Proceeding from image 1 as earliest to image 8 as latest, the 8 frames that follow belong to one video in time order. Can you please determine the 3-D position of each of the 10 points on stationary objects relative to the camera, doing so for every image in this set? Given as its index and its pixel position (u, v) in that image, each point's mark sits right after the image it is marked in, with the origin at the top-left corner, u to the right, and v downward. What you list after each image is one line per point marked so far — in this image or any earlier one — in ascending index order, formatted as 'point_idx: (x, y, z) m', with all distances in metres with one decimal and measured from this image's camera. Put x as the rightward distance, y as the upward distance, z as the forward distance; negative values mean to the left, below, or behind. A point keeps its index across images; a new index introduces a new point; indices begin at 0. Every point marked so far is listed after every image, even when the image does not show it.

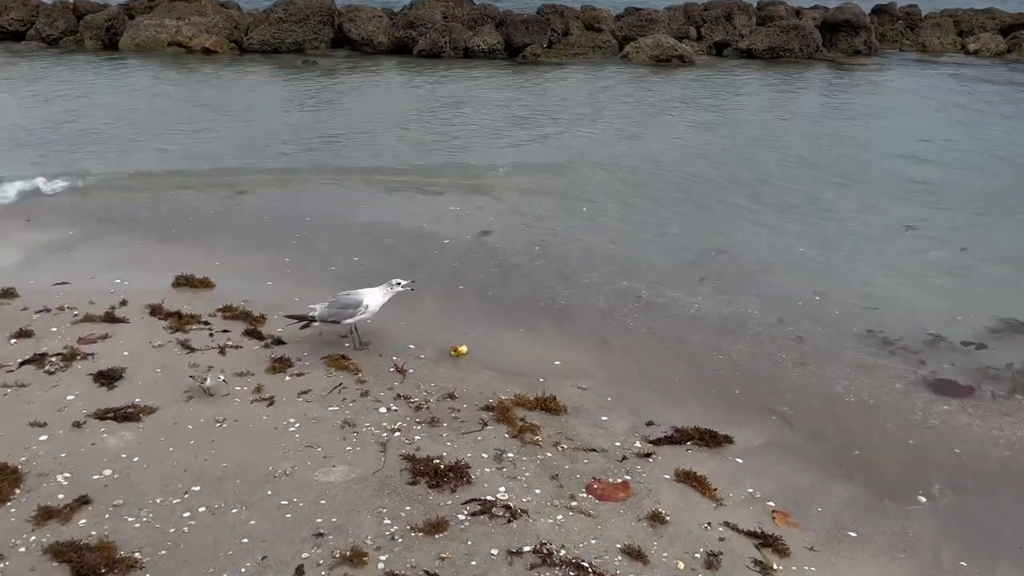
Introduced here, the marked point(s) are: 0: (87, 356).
0: (-6.0, -1.0, +11.6) m
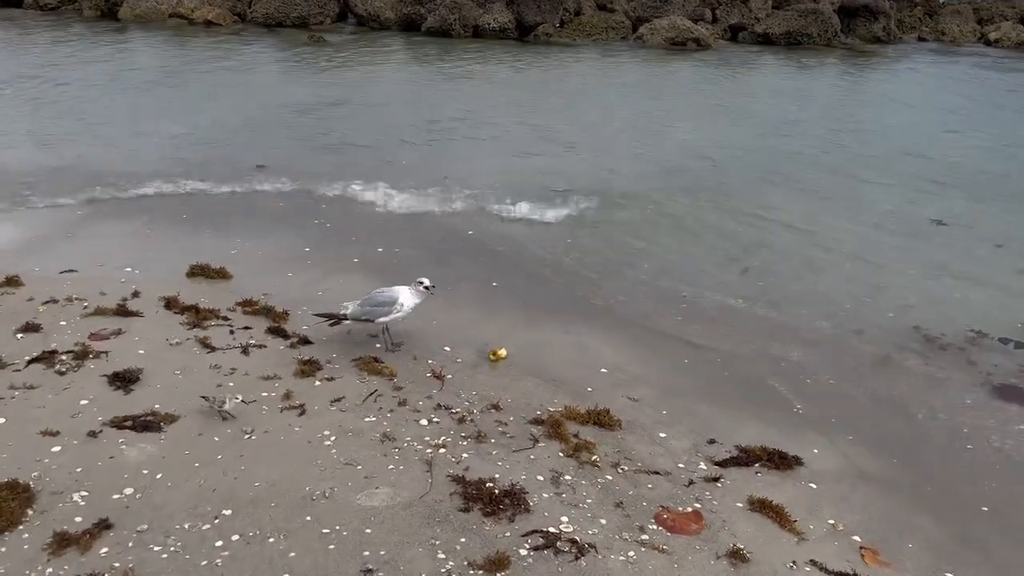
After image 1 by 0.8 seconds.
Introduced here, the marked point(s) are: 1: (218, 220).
0: (-5.4, -0.9, +10.8) m
1: (-6.1, +1.4, +17.1) m
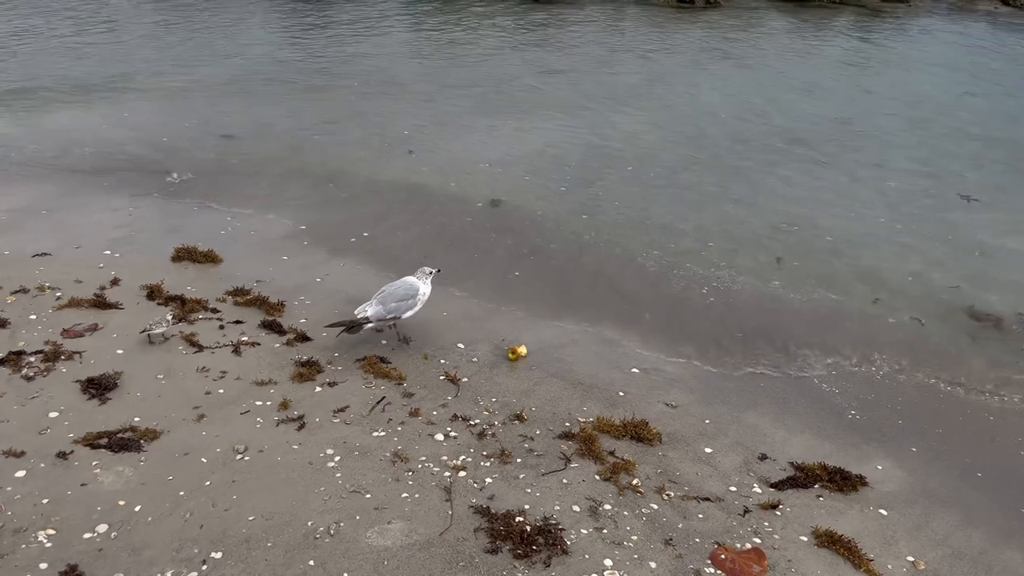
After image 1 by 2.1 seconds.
0: (-5.1, -0.8, +9.6) m
1: (-5.9, +1.8, +15.8) m
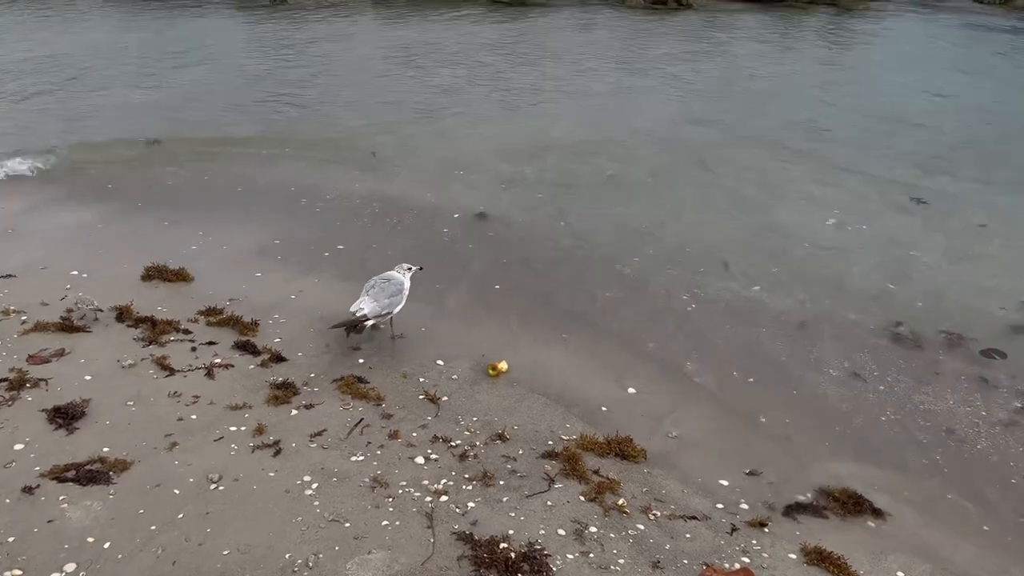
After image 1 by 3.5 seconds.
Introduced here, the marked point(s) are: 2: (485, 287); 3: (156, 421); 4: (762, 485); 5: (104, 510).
0: (-5.3, -1.1, +9.3) m
1: (-6.3, +1.5, +15.5) m
2: (-0.4, 0.0, +12.8) m
3: (-3.8, -1.4, +8.8) m
4: (+2.5, -2.0, +8.3) m
5: (-3.7, -2.0, +7.4) m
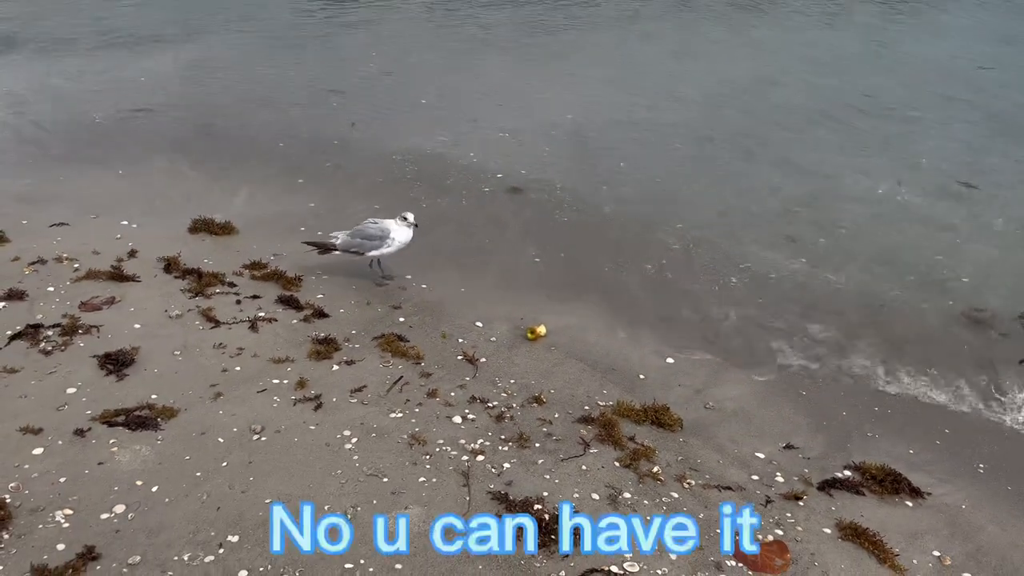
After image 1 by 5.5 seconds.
0: (-4.9, -0.5, +9.6) m
1: (-5.5, +2.4, +15.7) m
2: (+0.2, +0.6, +12.8) m
3: (-3.4, -0.9, +9.0) m
4: (+2.9, -1.7, +8.3) m
5: (-3.3, -1.5, +7.7) m
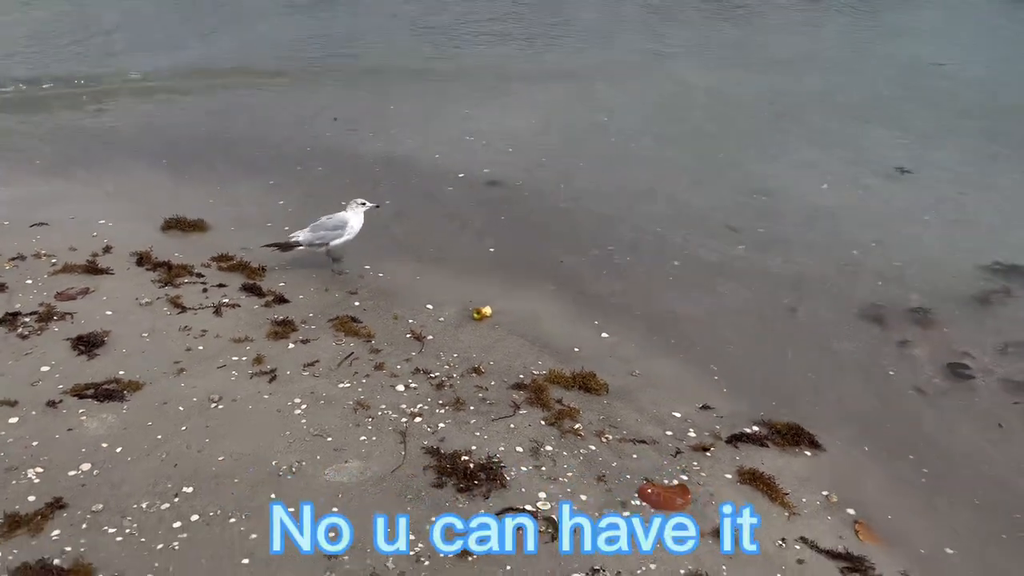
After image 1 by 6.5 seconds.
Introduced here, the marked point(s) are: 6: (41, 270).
0: (-5.6, -0.4, +10.3) m
1: (-6.3, +2.4, +16.5) m
2: (-0.5, +0.8, +13.6) m
3: (-4.1, -0.7, +9.8) m
4: (+2.2, -1.4, +9.0) m
5: (-4.0, -1.4, +8.4) m
6: (-6.6, +0.3, +11.7) m
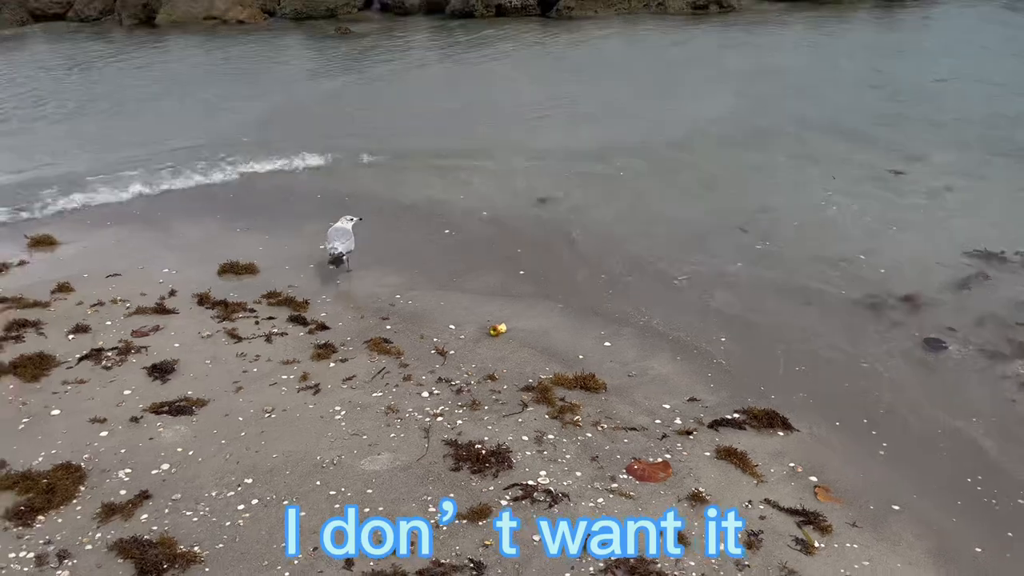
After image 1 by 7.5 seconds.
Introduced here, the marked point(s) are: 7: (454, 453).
0: (-5.4, -0.9, +12.1) m
1: (-5.9, +1.5, +18.3) m
2: (-0.2, +0.3, +15.0) m
3: (-3.9, -1.2, +11.4) m
4: (+2.3, -1.5, +10.3) m
5: (-3.9, -1.7, +10.0) m
6: (-6.4, -0.4, +13.5) m
7: (-0.6, -1.8, +9.2) m
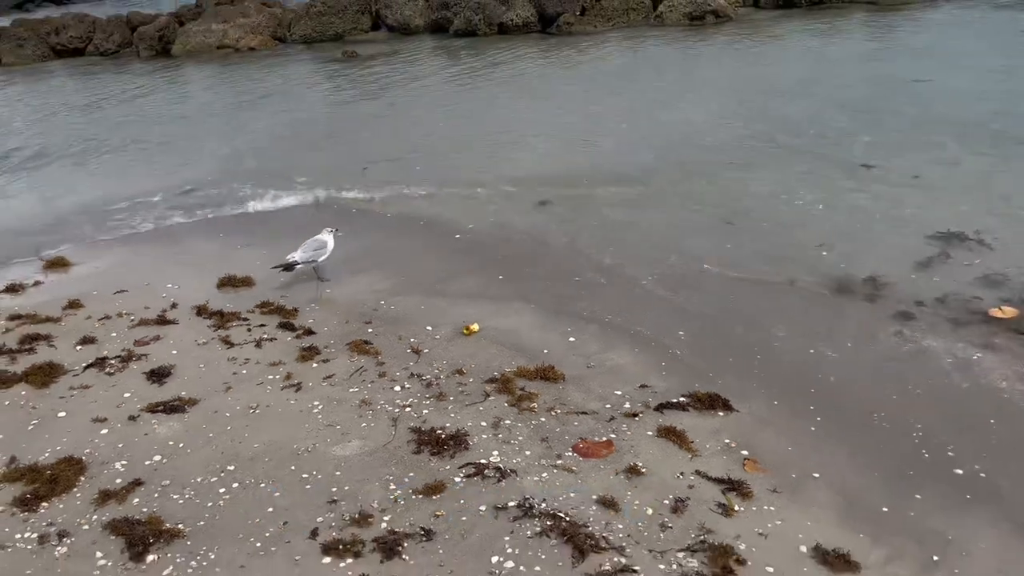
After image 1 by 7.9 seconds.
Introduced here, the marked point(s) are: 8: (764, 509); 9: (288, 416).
0: (-5.9, -1.1, +13.1) m
1: (-6.2, +1.2, +19.4) m
2: (-0.6, +0.3, +15.9) m
3: (-4.4, -1.3, +12.3) m
4: (+1.8, -1.4, +11.0) m
5: (-4.4, -1.8, +11.0) m
6: (-6.8, -0.6, +14.5) m
7: (-1.2, -1.8, +10.0) m
8: (+2.6, -2.3, +8.5) m
9: (-3.0, -1.7, +10.9) m
